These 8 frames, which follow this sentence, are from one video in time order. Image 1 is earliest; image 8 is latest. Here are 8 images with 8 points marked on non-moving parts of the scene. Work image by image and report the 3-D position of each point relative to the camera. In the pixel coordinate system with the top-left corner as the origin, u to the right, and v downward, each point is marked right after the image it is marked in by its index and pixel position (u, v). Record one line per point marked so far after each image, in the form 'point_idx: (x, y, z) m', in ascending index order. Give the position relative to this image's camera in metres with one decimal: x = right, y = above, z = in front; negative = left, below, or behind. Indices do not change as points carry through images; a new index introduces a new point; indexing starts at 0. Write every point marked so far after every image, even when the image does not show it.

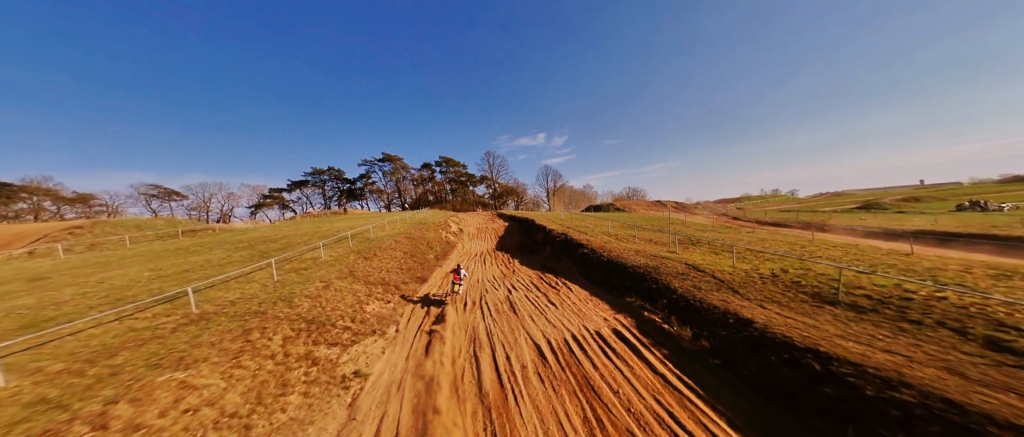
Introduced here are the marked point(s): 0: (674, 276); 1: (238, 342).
0: (+7.0, -2.5, +11.7) m
1: (-7.1, -3.1, +7.0) m
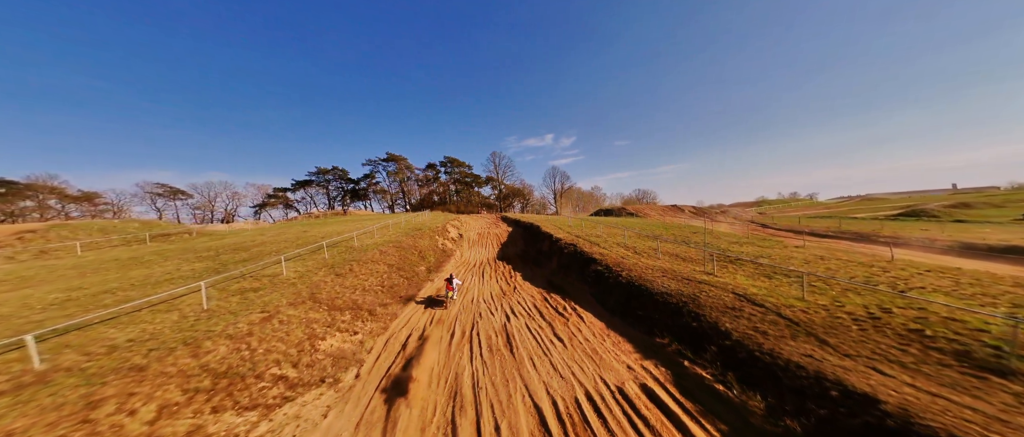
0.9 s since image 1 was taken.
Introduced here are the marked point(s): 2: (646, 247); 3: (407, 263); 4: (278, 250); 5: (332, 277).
0: (+6.8, -3.0, +8.9) m
1: (-7.3, -3.5, +4.6) m
2: (+9.0, -2.0, +18.5) m
3: (-6.9, -3.0, +18.0) m
4: (-14.5, -2.0, +17.0) m
5: (-8.3, -2.7, +12.8) m
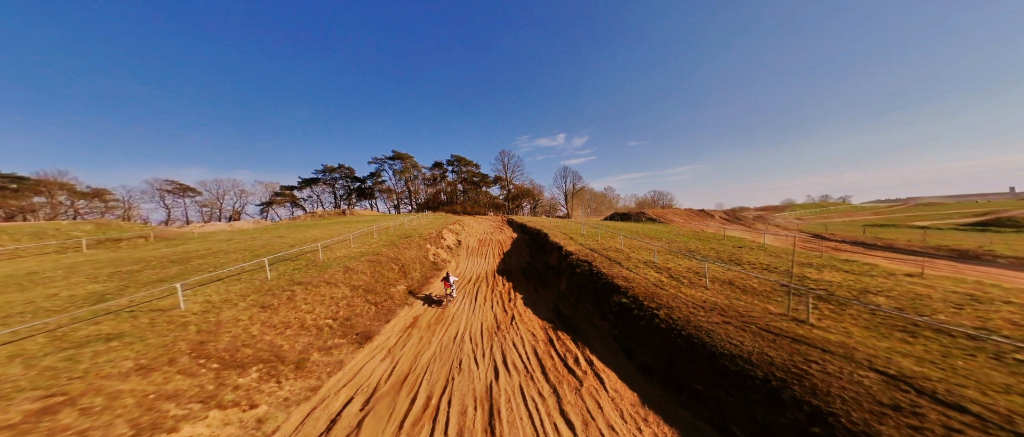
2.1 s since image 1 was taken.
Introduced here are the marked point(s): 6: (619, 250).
0: (+6.3, -3.6, +4.8) m
1: (-8.0, -3.9, +1.0) m
2: (+8.9, -2.6, +14.3) m
3: (-7.0, -3.4, +14.5) m
4: (-14.6, -2.3, +13.7) m
5: (-8.6, -3.0, +9.3) m
6: (+7.5, -2.4, +19.3) m
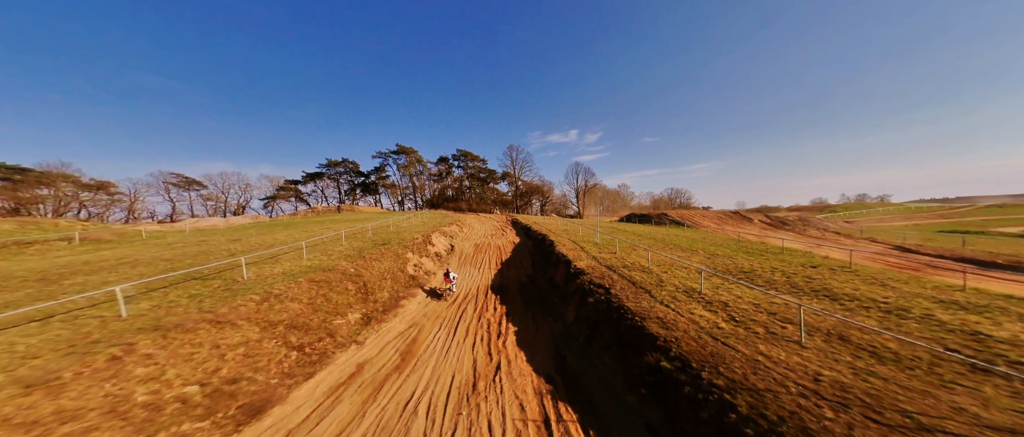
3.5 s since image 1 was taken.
0: (+5.4, -4.1, +0.4) m
1: (-9.1, -4.2, -2.8) m
2: (+8.3, -3.0, +9.7) m
3: (-7.6, -3.6, +10.6) m
4: (-15.2, -2.4, +10.1) m
5: (-9.4, -3.3, +5.4) m
6: (+7.2, -2.7, +14.8) m
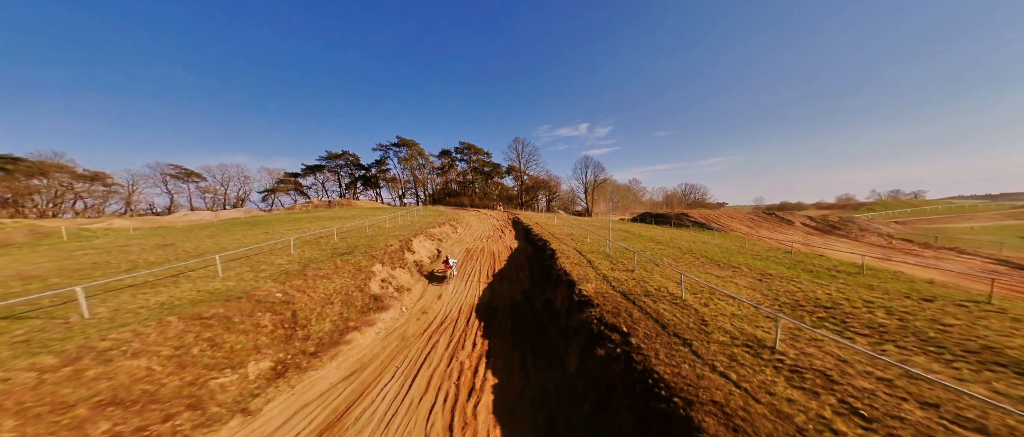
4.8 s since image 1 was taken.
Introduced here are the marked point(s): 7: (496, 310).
0: (+4.3, -4.8, -3.6) m
1: (-10.3, -4.8, -6.4) m
2: (+7.5, -3.5, +5.7) m
3: (-8.4, -3.9, +7.0) m
4: (-16.0, -2.6, +6.7) m
5: (-10.3, -3.7, +1.9) m
6: (+6.5, -3.1, +10.7) m
7: (-0.9, -5.2, +16.1) m
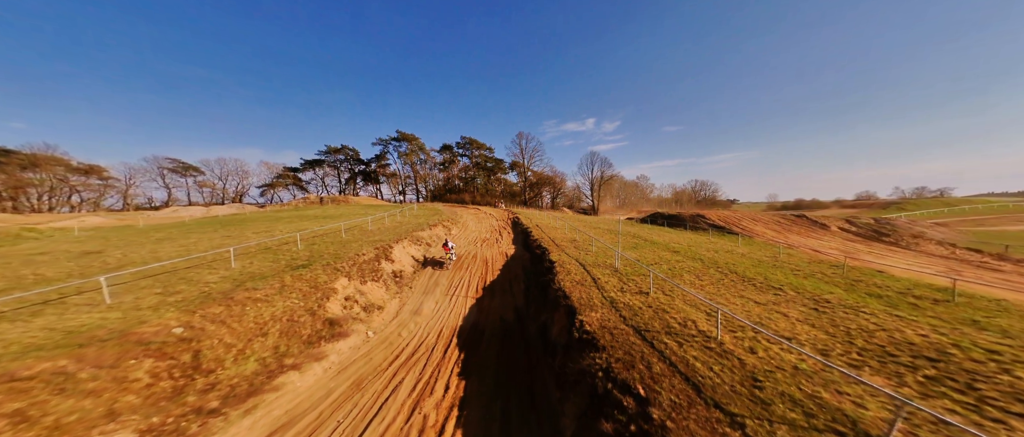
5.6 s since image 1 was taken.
0: (+3.4, -5.5, -6.3) m
1: (-11.3, -5.4, -8.8) m
2: (+6.8, -4.1, +2.9) m
3: (-9.1, -4.3, +4.5) m
4: (-16.7, -2.9, +4.3) m
5: (-11.2, -4.1, -0.6) m
6: (+5.9, -3.6, +8.0) m
7: (-1.5, -5.5, +13.5) m
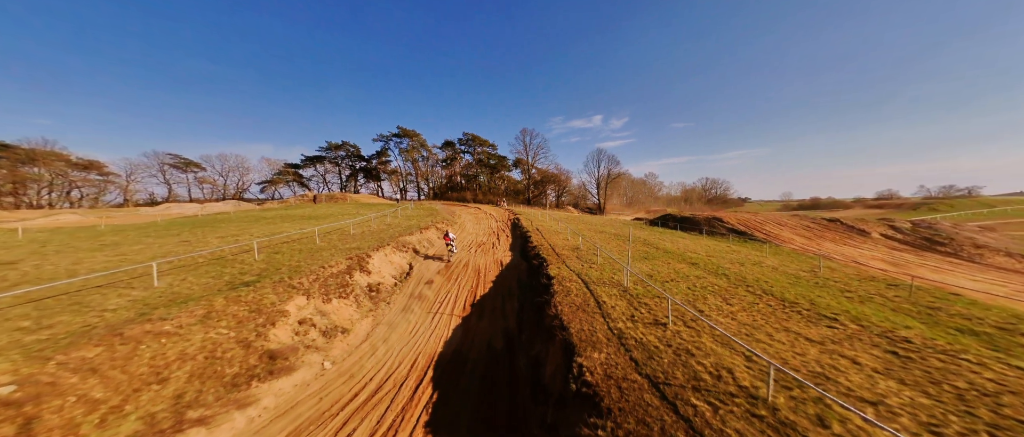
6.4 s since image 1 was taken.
0: (+2.4, -6.0, -8.6) m
1: (-12.3, -5.9, -10.8) m
2: (+6.0, -4.6, +0.4) m
3: (-9.8, -4.7, +2.4) m
4: (-17.4, -3.3, +2.4) m
5: (-12.0, -4.6, -2.6) m
6: (+5.2, -4.0, +5.5) m
7: (-2.1, -5.8, +11.3) m
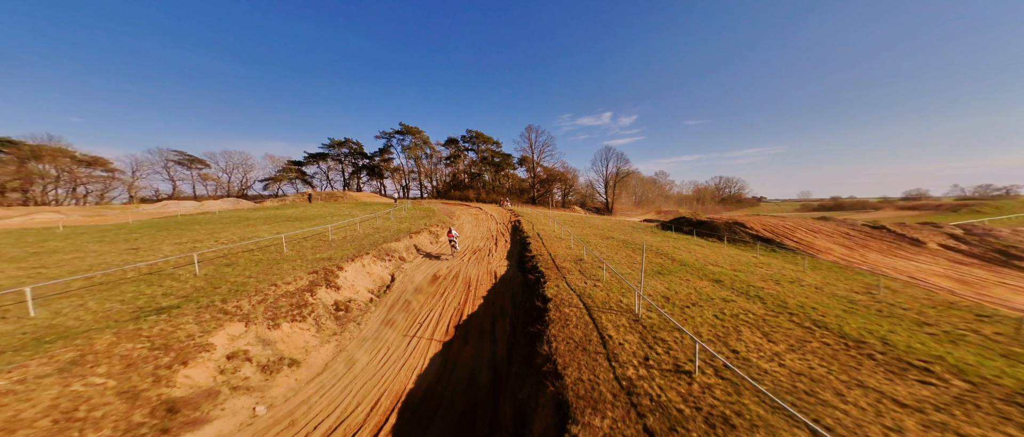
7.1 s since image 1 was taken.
0: (+1.2, -6.6, -11.0) m
1: (-13.5, -6.4, -12.8) m
2: (+5.1, -5.1, -2.0) m
3: (-10.7, -5.0, +0.3) m
4: (-18.3, -3.6, +0.5) m
5: (-13.0, -5.0, -4.6) m
6: (+4.4, -4.5, +3.1) m
7: (-2.7, -6.2, +9.0) m
